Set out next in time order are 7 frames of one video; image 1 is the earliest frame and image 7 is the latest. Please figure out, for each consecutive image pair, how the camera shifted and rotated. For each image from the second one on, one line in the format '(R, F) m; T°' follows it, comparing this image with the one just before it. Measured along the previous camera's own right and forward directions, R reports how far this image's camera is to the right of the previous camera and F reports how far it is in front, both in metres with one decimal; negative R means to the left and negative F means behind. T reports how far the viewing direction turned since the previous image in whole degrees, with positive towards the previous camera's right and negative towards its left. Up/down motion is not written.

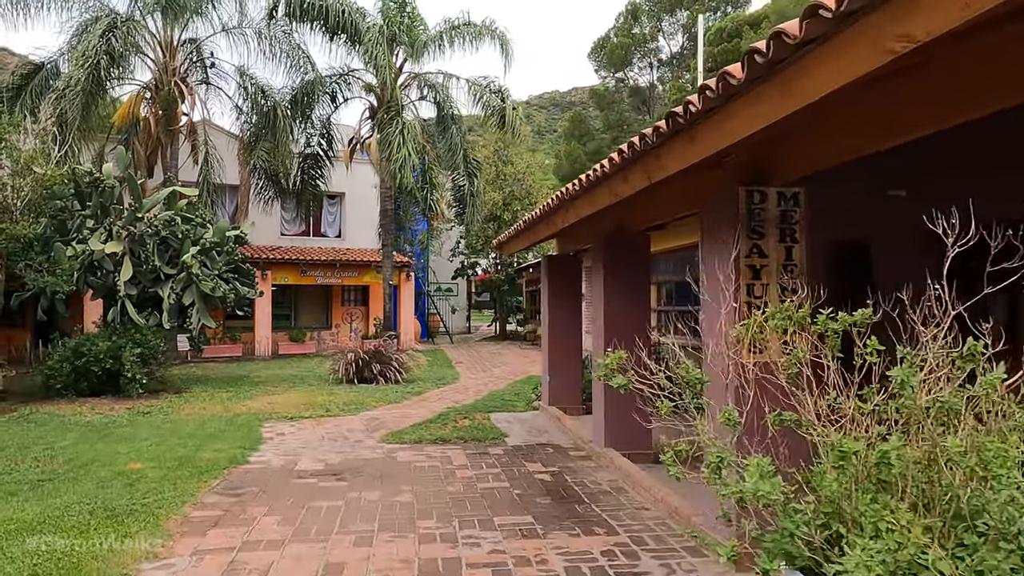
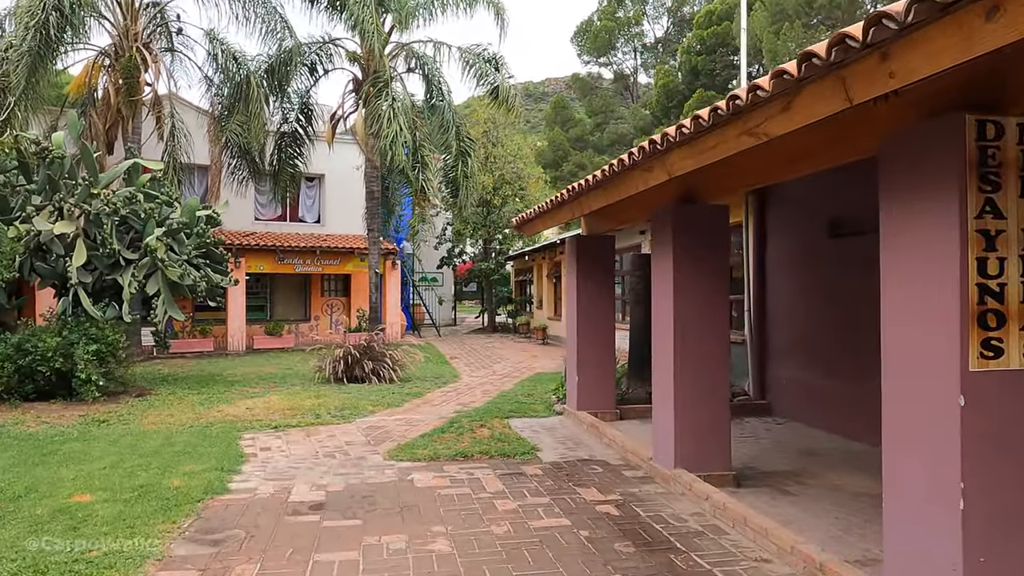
(-0.5, +1.3) m; +2°
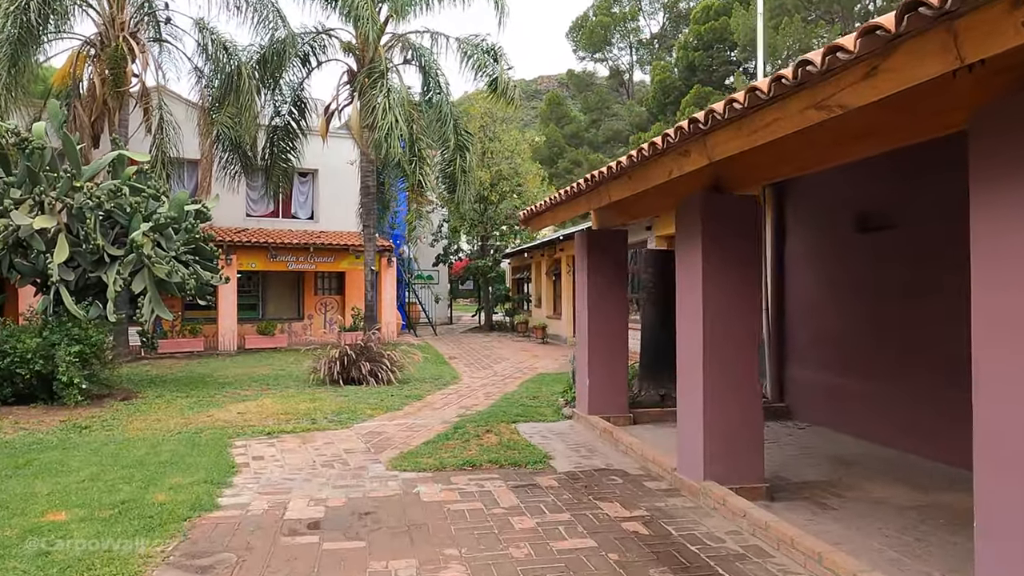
(-0.1, +0.4) m; +1°
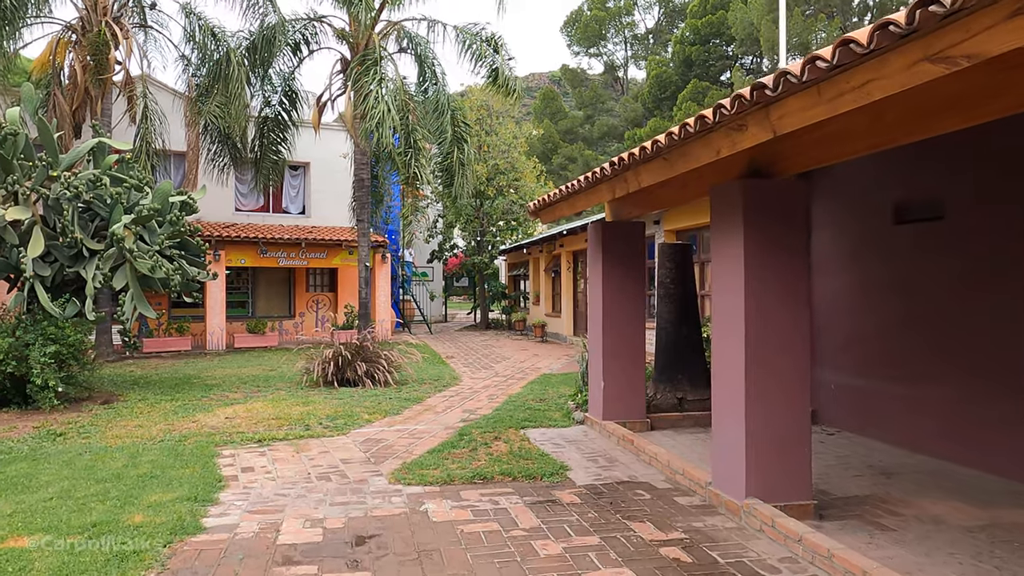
(-0.2, +0.5) m; +1°
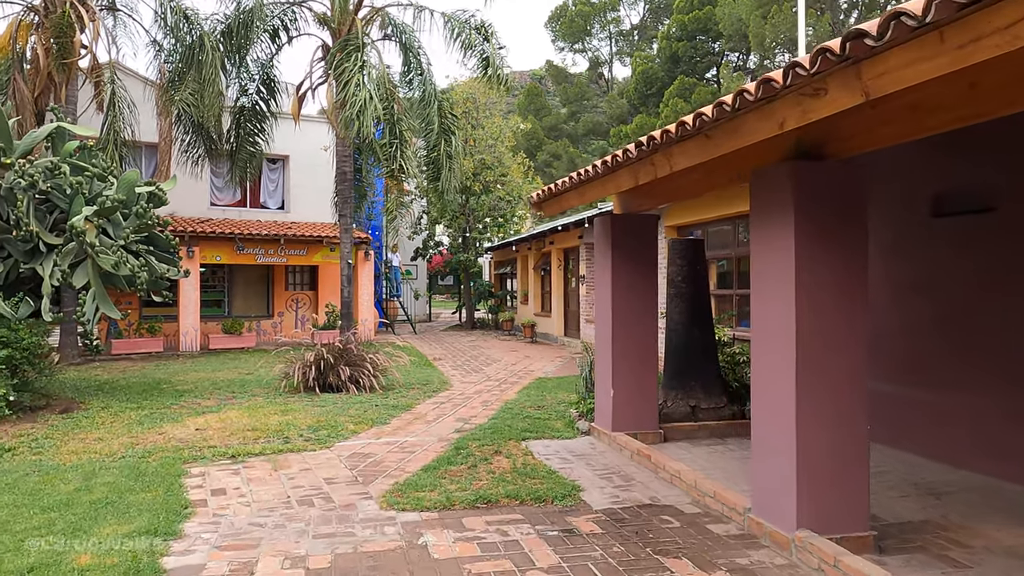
(-0.2, +0.6) m; +1°
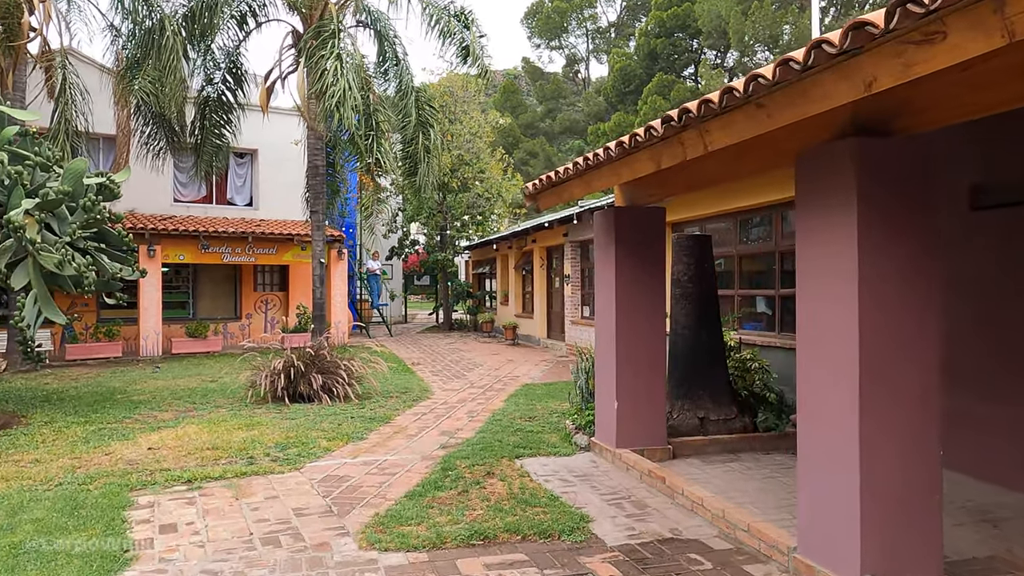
(-0.1, +0.7) m; +2°
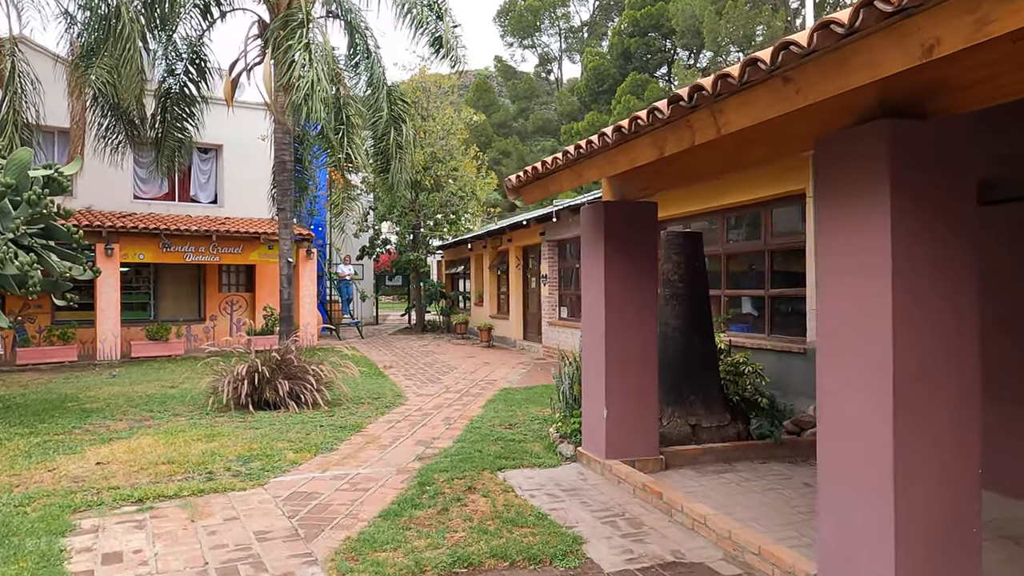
(-0.1, +0.4) m; +2°
